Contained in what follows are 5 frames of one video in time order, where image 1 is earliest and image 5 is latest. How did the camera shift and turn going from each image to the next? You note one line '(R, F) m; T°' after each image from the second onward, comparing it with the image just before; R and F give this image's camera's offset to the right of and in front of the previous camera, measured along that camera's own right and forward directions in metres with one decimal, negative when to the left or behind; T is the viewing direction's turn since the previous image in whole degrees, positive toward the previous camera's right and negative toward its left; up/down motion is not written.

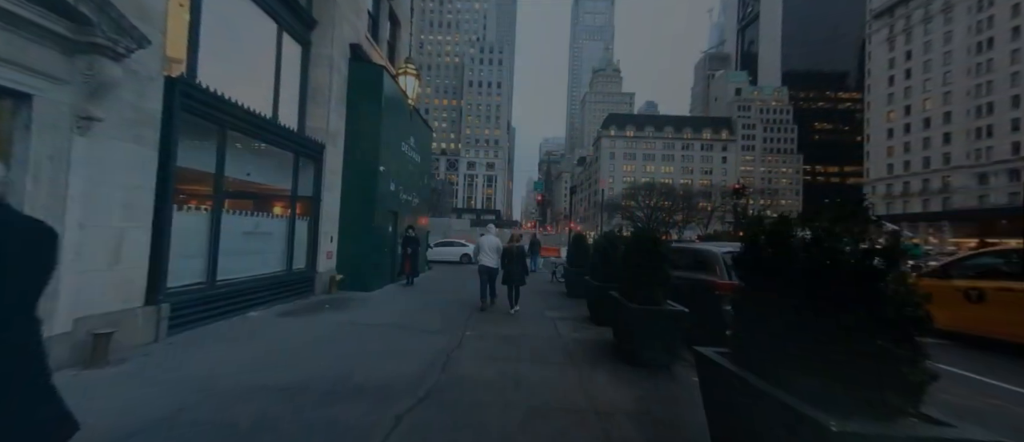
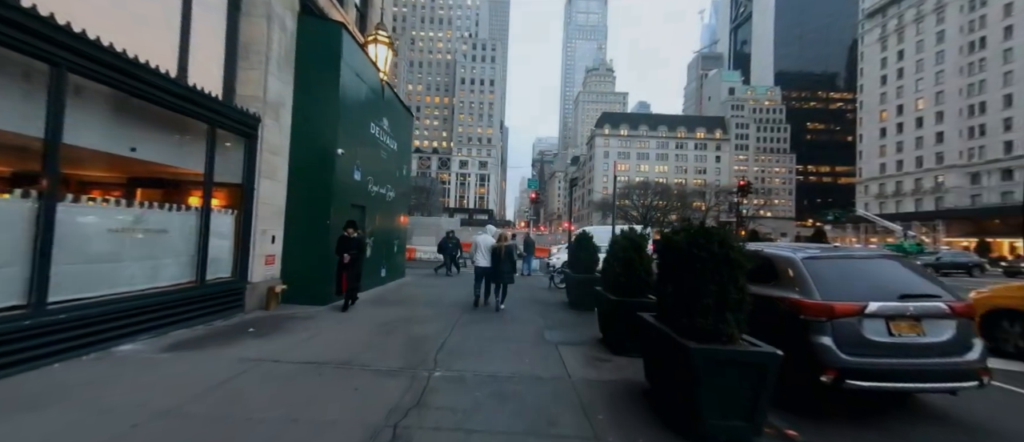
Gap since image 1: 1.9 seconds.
(+0.1, +2.2) m; +1°
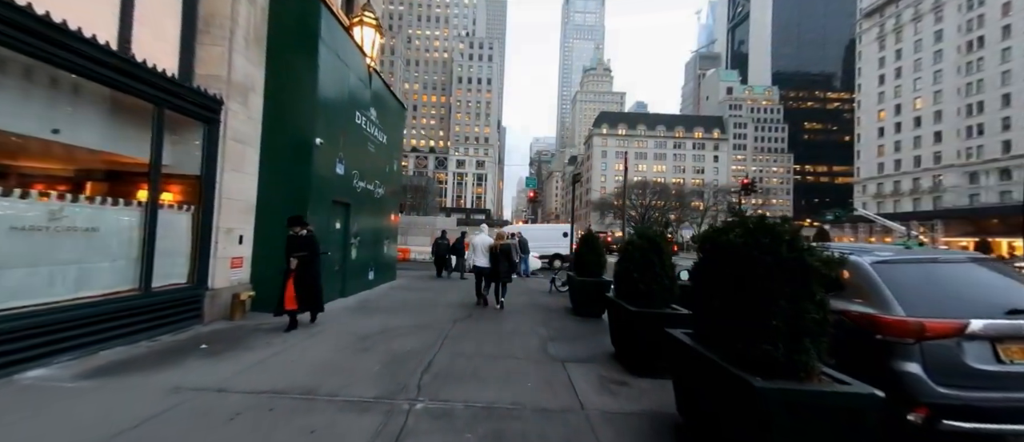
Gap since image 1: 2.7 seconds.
(0.0, +0.9) m; 0°
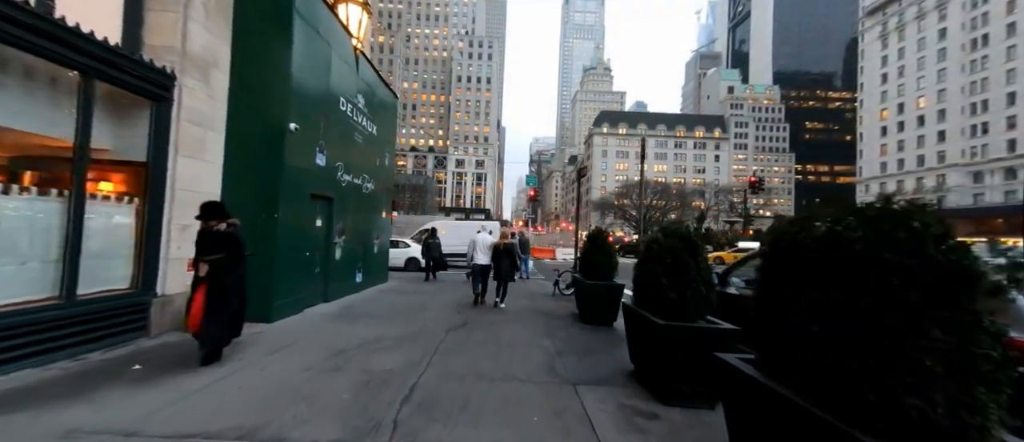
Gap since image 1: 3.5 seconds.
(0.0, +1.0) m; 0°
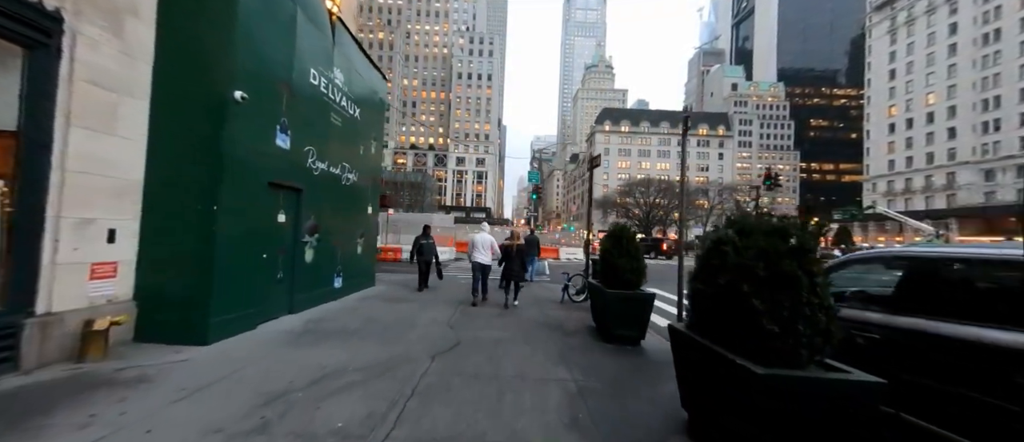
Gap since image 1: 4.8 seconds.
(-0.1, +1.5) m; 0°
